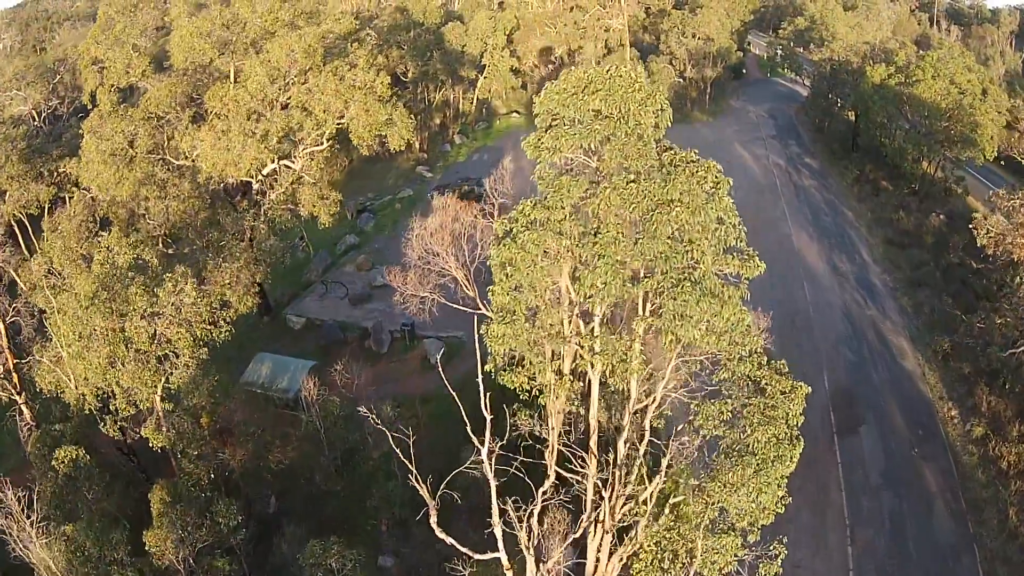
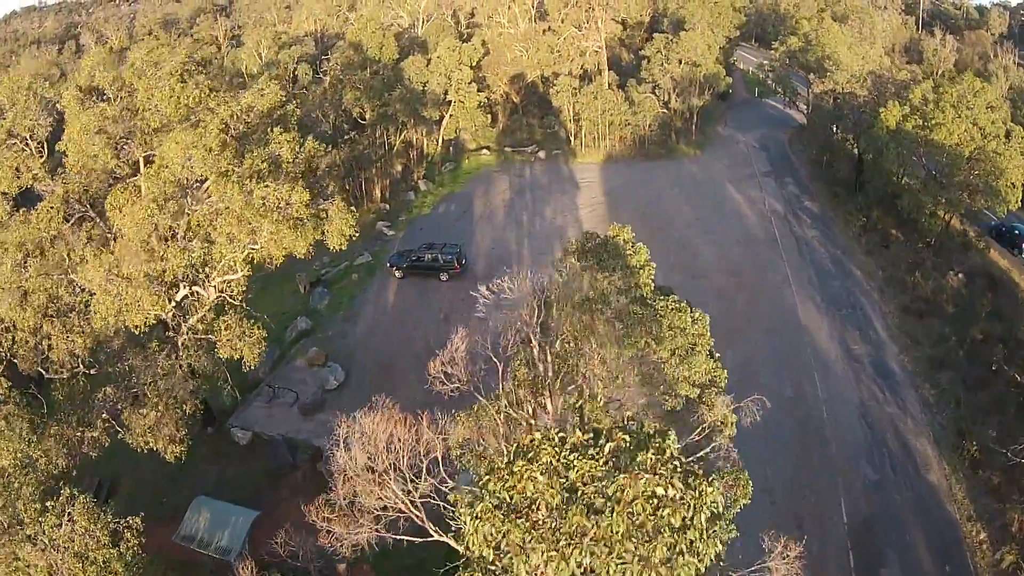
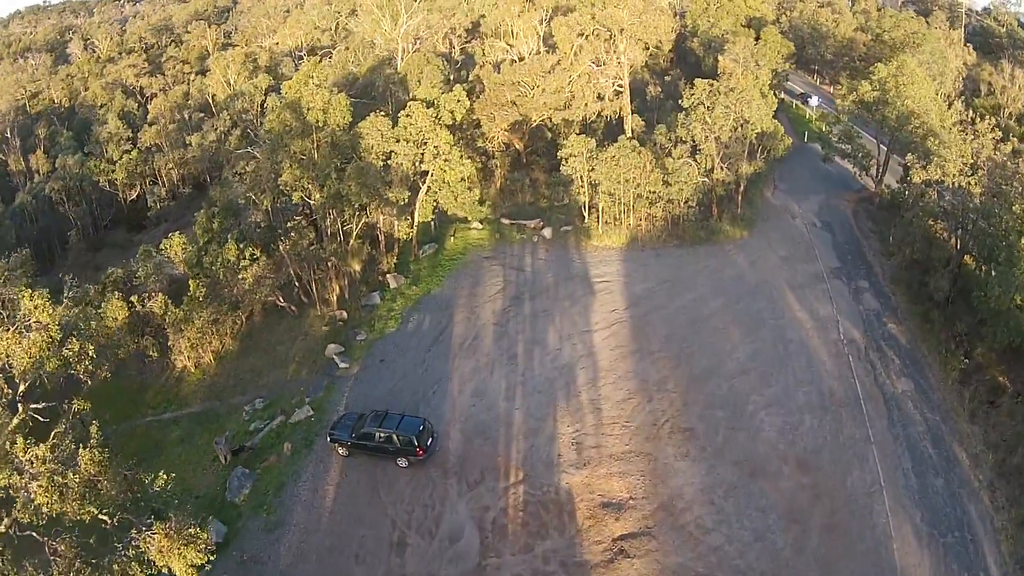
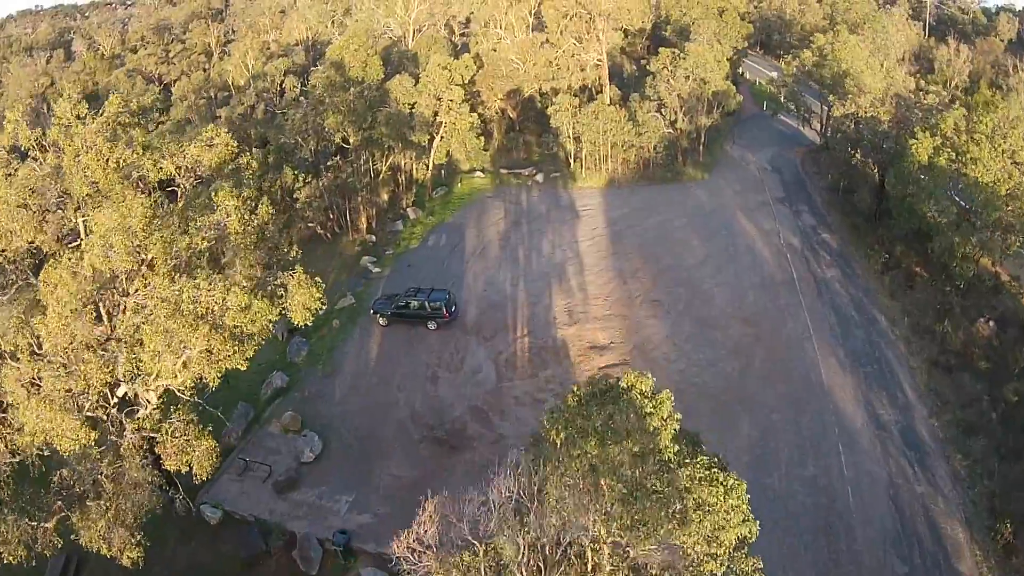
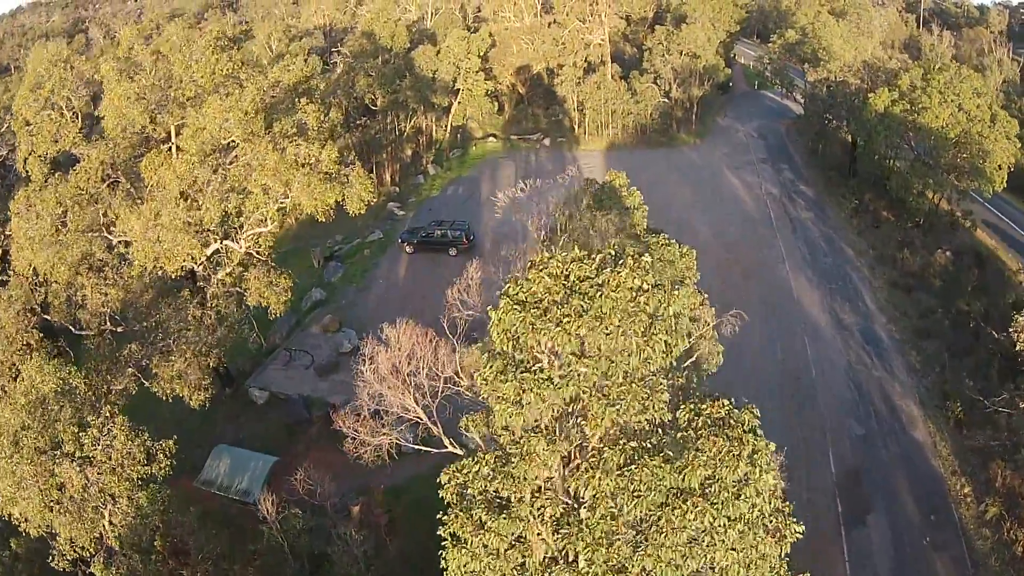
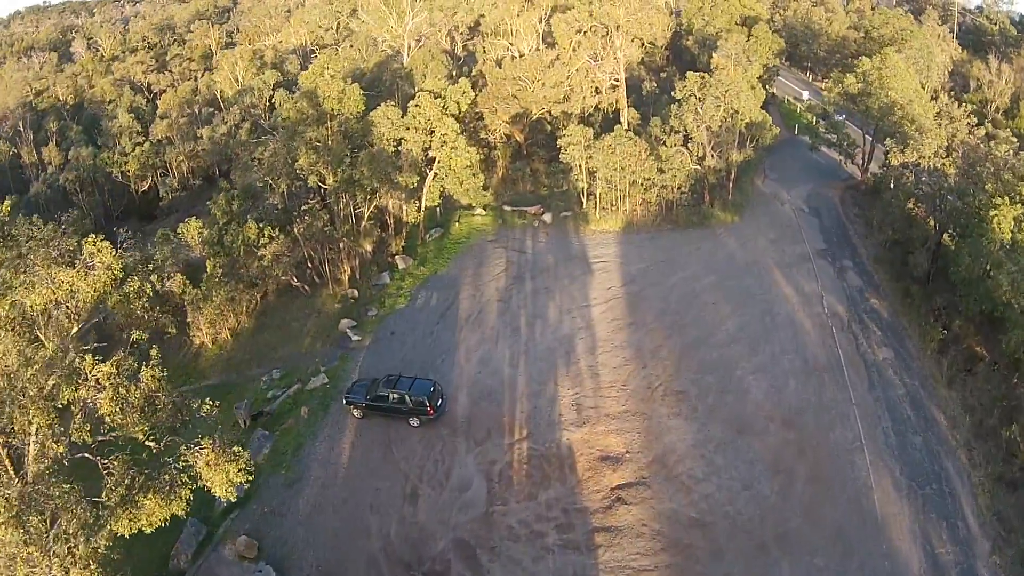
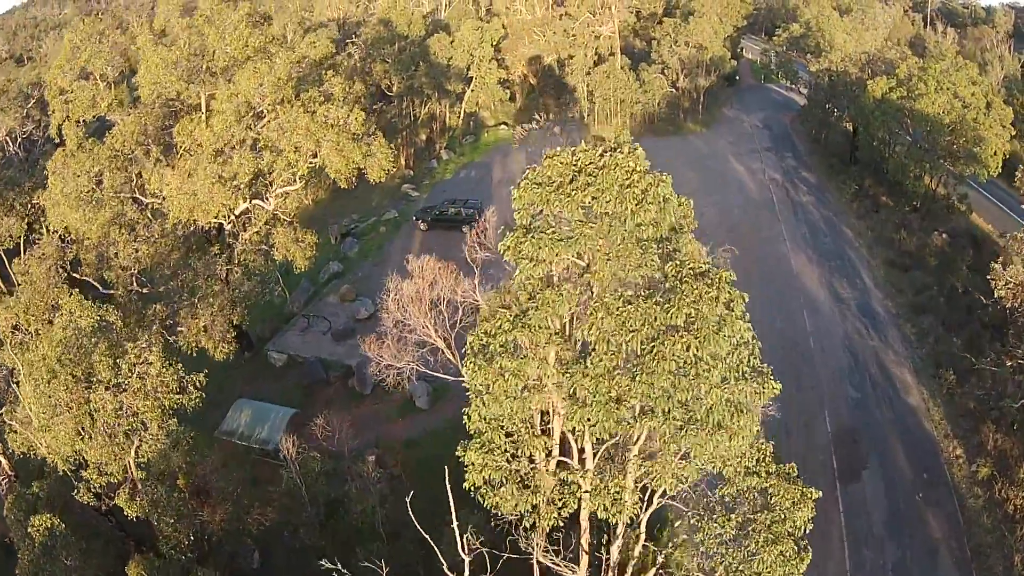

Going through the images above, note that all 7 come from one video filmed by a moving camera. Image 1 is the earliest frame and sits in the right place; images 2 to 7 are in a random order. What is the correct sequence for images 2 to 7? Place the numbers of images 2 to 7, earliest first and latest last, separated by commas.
7, 5, 2, 4, 6, 3
